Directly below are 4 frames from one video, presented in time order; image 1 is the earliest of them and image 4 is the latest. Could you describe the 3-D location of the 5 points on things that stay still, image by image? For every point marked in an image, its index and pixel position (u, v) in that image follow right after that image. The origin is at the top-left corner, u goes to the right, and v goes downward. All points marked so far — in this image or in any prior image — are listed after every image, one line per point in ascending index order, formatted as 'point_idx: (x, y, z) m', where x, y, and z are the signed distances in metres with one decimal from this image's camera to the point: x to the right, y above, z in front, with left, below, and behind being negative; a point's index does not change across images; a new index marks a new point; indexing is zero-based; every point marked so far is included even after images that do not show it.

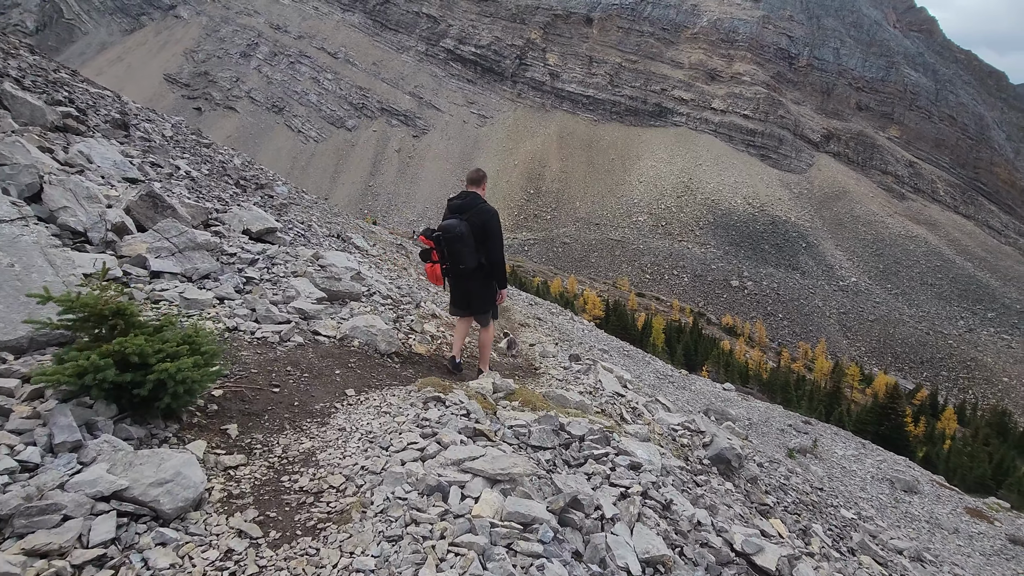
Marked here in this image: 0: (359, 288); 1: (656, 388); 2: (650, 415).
0: (-2.4, 0.0, +8.2) m
1: (+3.8, -3.0, +16.5) m
2: (+2.2, -2.0, +8.3) m
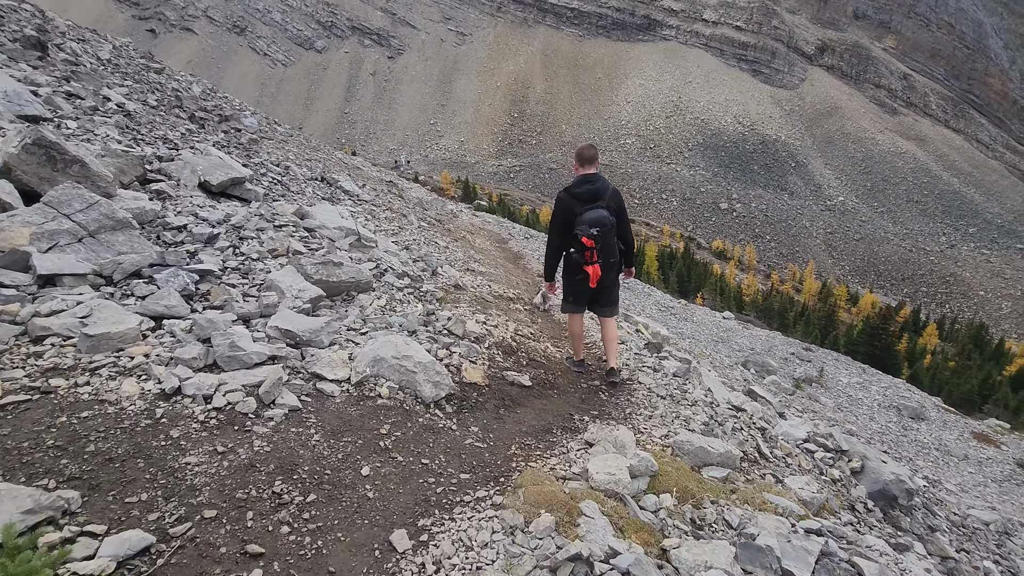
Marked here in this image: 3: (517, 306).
0: (-1.6, +0.2, +5.8) m
1: (+4.5, -1.4, +14.6) m
2: (+3.1, -1.6, +6.2) m
3: (+0.1, -0.3, +9.3) m
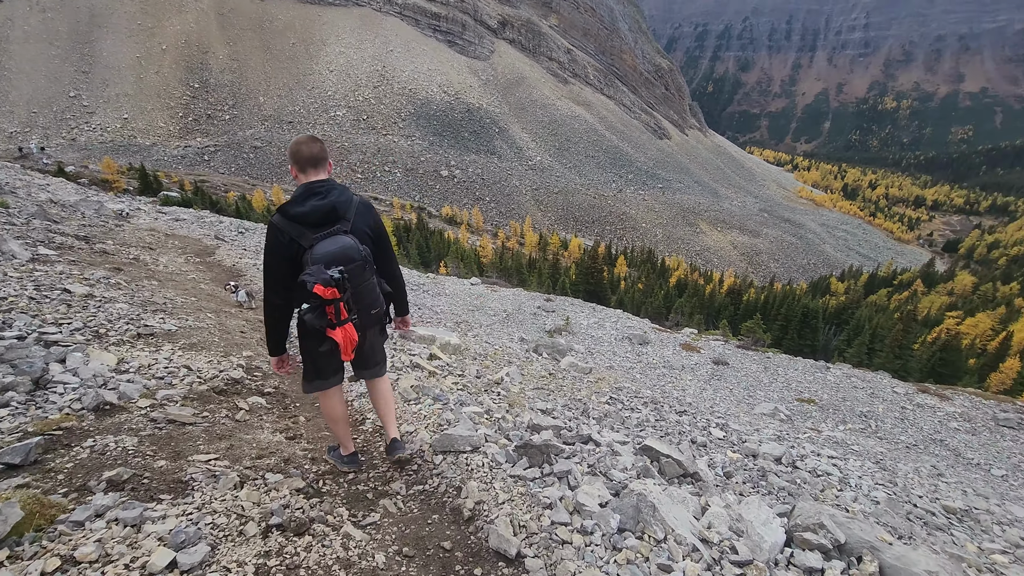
0: (-2.5, -0.9, +1.1) m
1: (-1.0, -1.4, +11.8) m
2: (+1.7, -1.9, +3.8) m
3: (-2.5, -1.1, +5.0) m
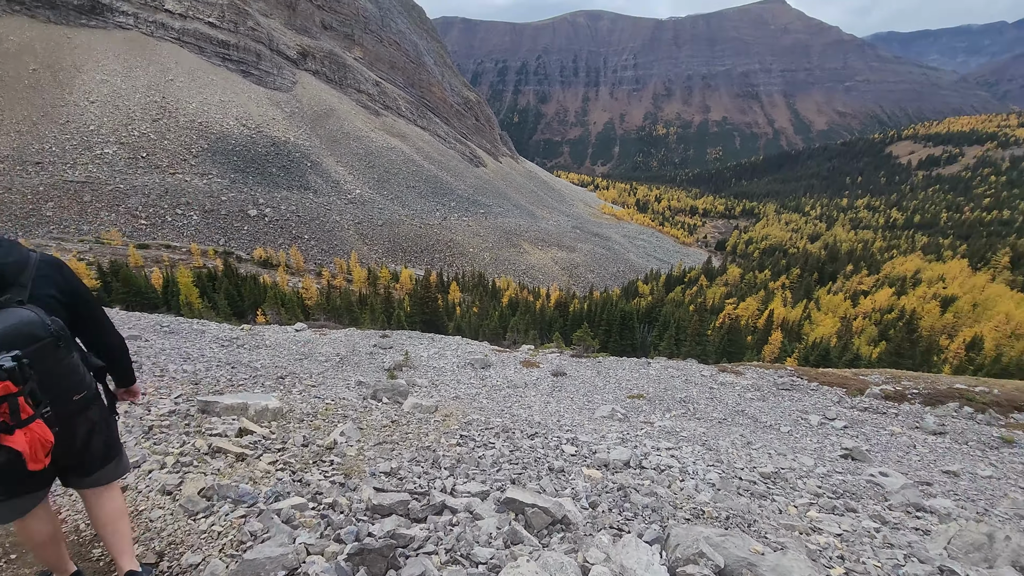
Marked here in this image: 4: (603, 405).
0: (-2.5, -1.3, -0.5) m
1: (-4.3, -2.4, +10.1) m
2: (+0.8, -2.0, +3.3) m
3: (-3.7, -1.8, +3.2) m
4: (+3.3, -4.3, +18.8) m
